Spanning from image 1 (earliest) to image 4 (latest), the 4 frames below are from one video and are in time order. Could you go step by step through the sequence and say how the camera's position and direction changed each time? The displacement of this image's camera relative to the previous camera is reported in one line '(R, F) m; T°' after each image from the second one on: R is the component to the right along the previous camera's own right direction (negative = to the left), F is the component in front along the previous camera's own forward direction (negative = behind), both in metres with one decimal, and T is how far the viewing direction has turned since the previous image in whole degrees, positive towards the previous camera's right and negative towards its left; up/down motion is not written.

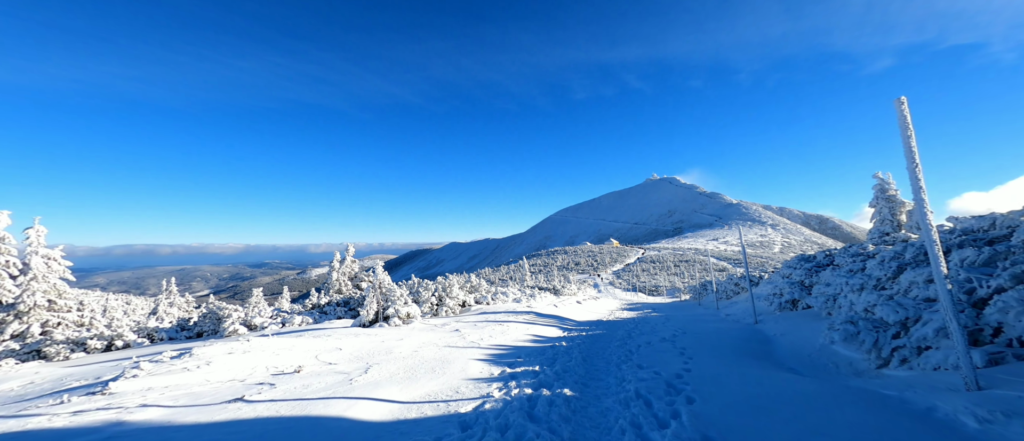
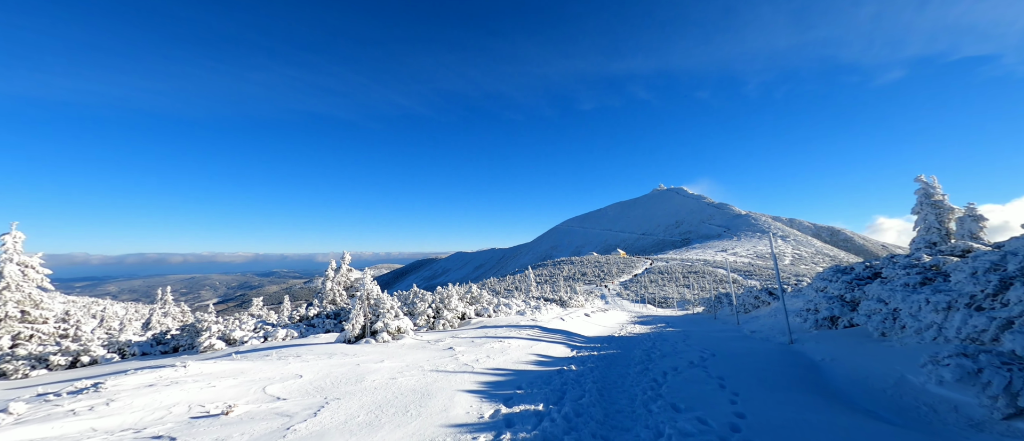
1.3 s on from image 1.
(+0.2, +2.2) m; -1°
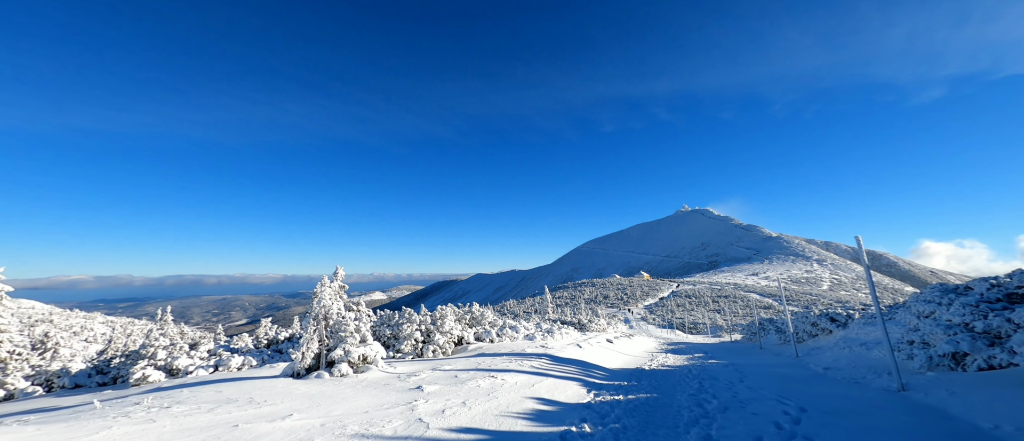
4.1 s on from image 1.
(+0.9, +4.6) m; -3°
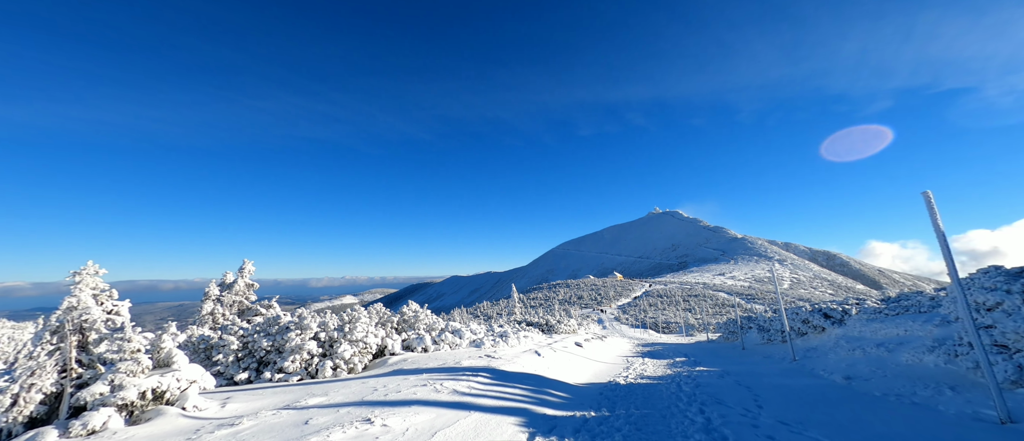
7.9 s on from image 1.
(+1.9, +5.7) m; +4°
